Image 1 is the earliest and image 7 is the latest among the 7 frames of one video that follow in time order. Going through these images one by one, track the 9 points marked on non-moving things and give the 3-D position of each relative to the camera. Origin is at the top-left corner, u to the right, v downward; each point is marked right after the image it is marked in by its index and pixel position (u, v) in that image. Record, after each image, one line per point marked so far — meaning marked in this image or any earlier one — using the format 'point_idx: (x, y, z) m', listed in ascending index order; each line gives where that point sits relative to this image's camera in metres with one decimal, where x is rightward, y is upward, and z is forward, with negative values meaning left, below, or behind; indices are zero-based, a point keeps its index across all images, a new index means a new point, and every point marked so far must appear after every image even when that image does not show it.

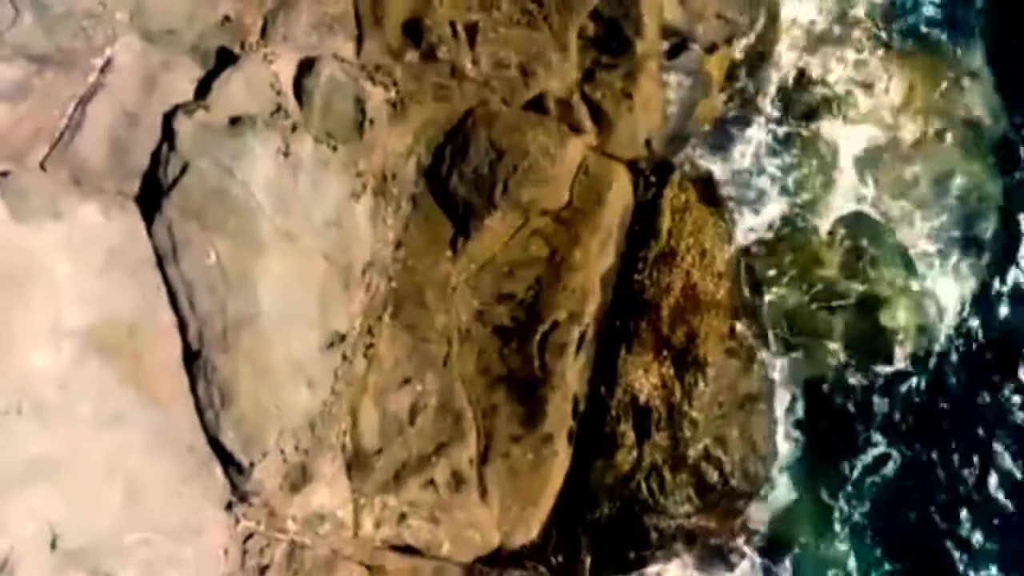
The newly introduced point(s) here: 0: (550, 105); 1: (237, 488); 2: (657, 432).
0: (+0.1, +0.9, +7.4) m
1: (-1.2, -0.8, +6.1) m
2: (+0.7, -0.7, +7.4) m
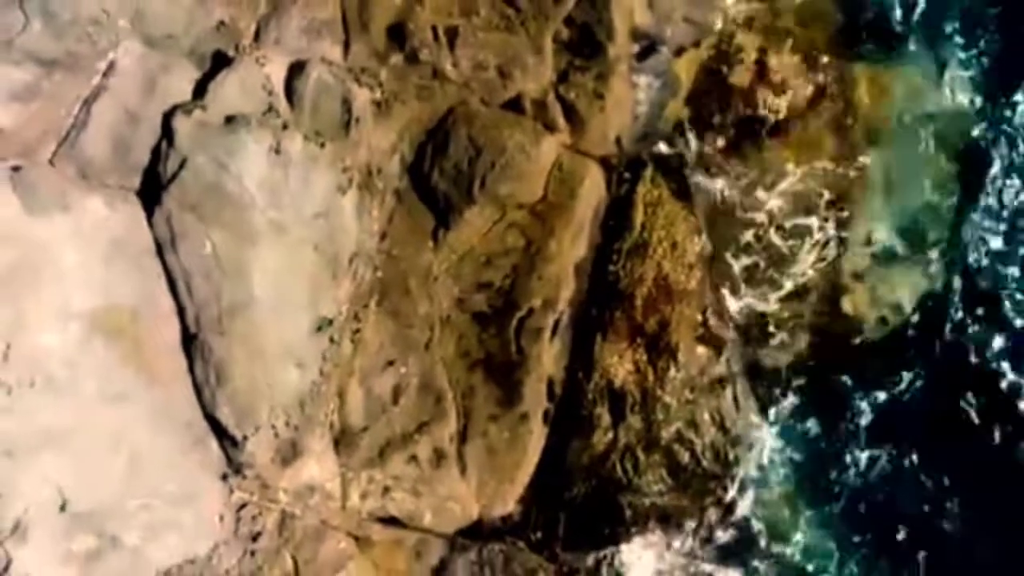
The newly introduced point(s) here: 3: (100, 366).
0: (0.0, +1.0, +7.8) m
1: (-1.3, -0.8, +6.5) m
2: (+0.6, -0.7, +7.8) m
3: (-1.8, -0.3, +6.2) m
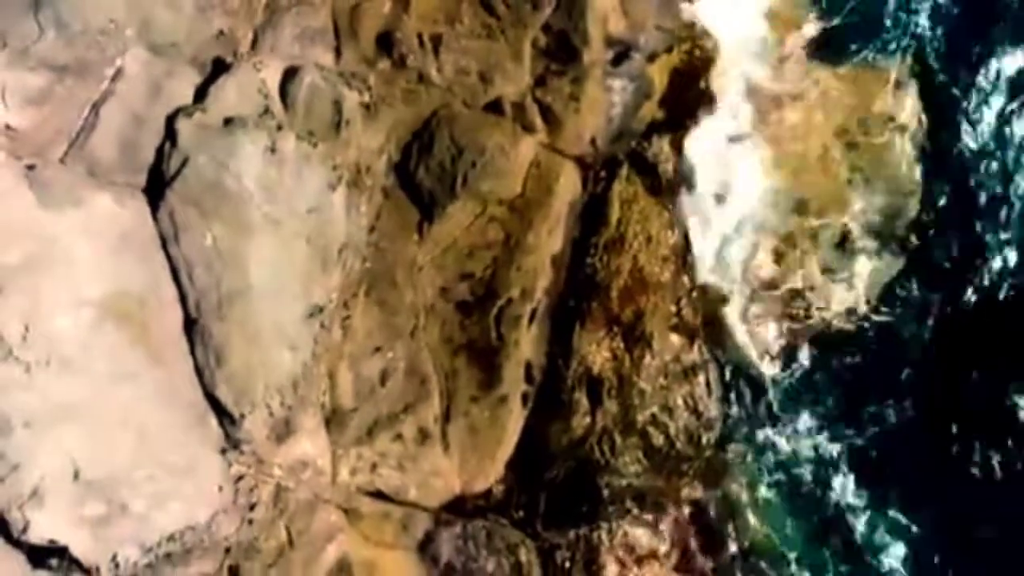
0: (-0.1, +1.0, +8.2) m
1: (-1.3, -0.7, +7.0) m
2: (+0.5, -0.6, +8.2) m
3: (-1.8, -0.3, +6.7) m
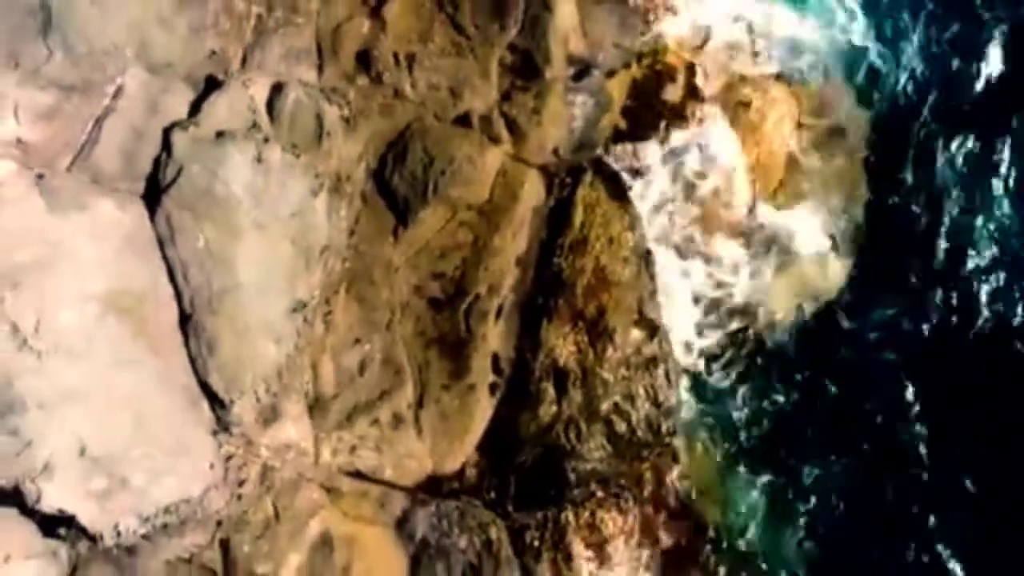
0: (-0.2, +1.0, +8.9) m
1: (-1.5, -0.7, +7.6) m
2: (+0.4, -0.6, +8.9) m
3: (-2.0, -0.3, +7.3) m
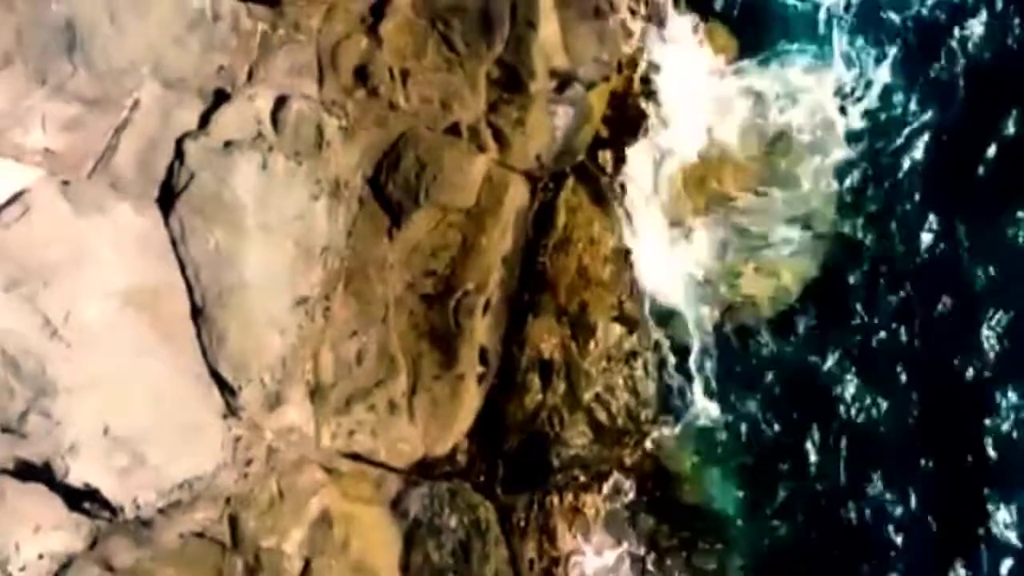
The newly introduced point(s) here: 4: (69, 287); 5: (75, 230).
0: (-0.3, +1.0, +9.5) m
1: (-1.6, -0.7, +8.3) m
2: (+0.3, -0.6, +9.5) m
3: (-2.1, -0.2, +8.0) m
4: (-2.4, 0.0, +7.8) m
5: (-2.4, +0.3, +7.9) m
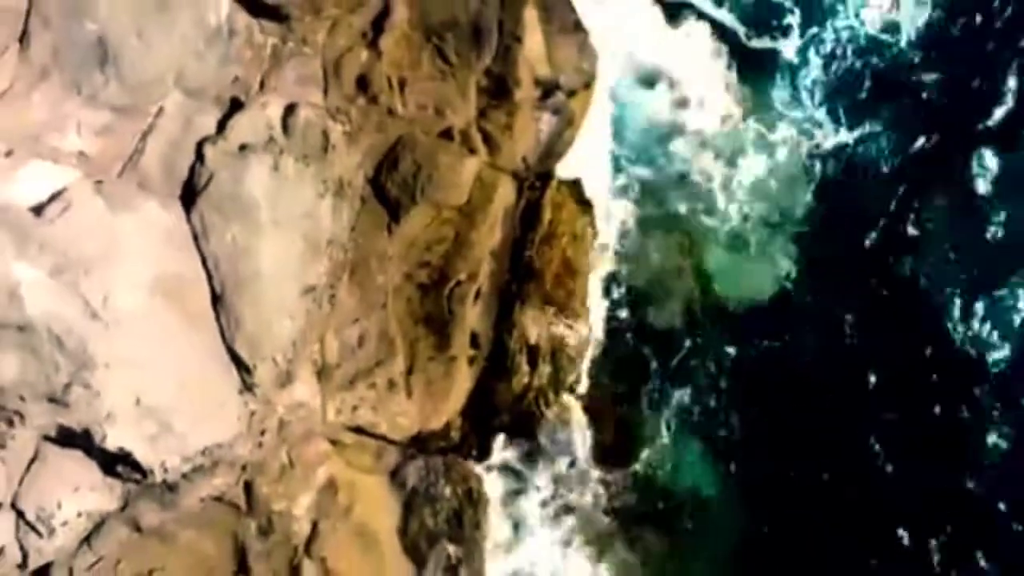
0: (-0.4, +1.1, +10.4) m
1: (-1.7, -0.6, +9.1) m
2: (+0.2, -0.5, +10.3) m
3: (-2.2, -0.2, +8.8) m
4: (-2.5, +0.1, +8.6) m
5: (-2.4, +0.4, +8.7) m
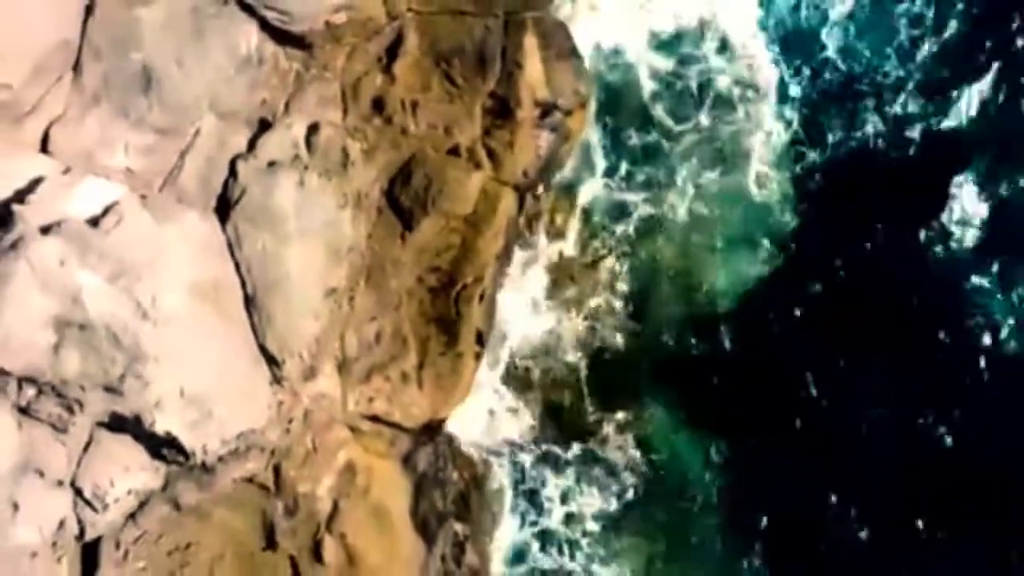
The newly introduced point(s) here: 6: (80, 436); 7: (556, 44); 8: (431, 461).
0: (-0.4, +1.1, +11.3) m
1: (-1.7, -0.7, +10.0) m
2: (+0.2, -0.5, +11.3) m
3: (-2.2, -0.2, +9.8) m
4: (-2.4, 0.0, +9.6) m
5: (-2.4, +0.4, +9.7) m
6: (-3.5, -1.2, +11.8) m
7: (+0.4, +2.3, +13.7) m
8: (-0.7, -1.5, +12.6) m
